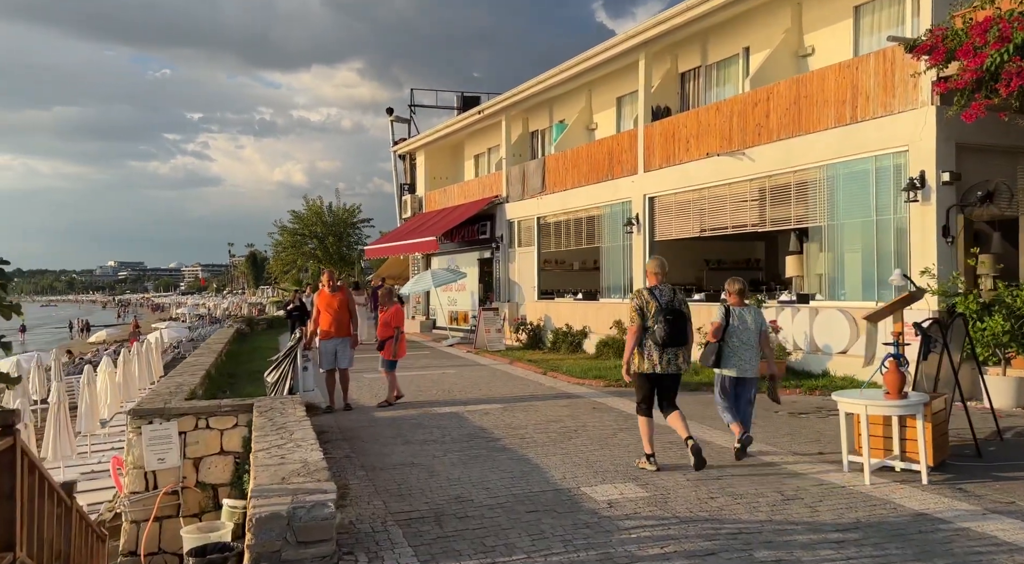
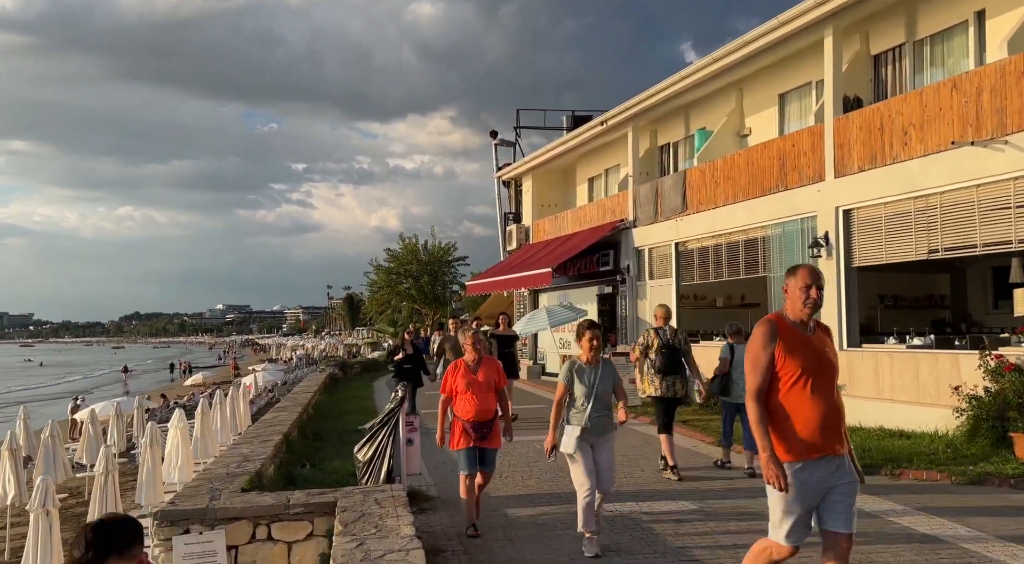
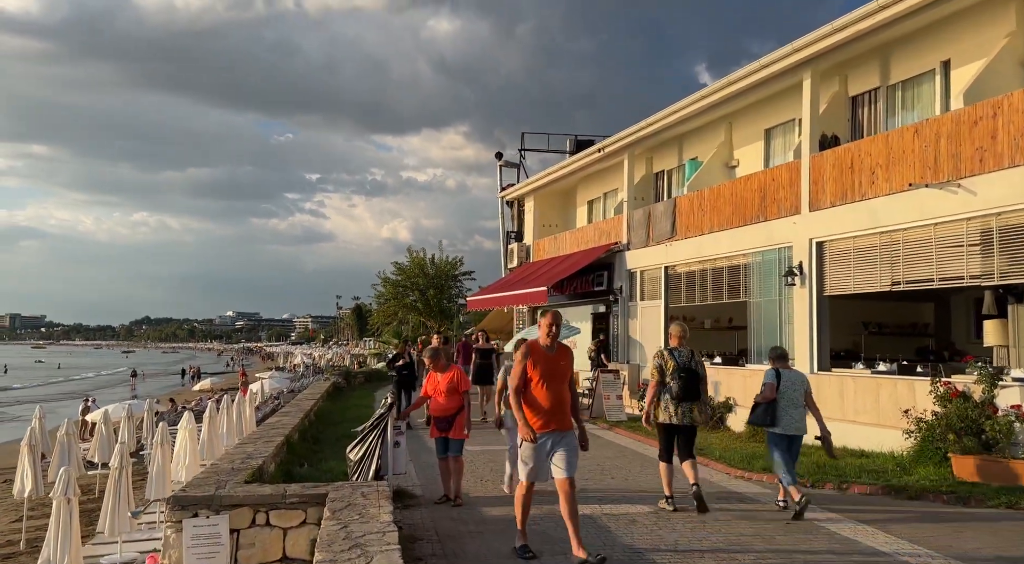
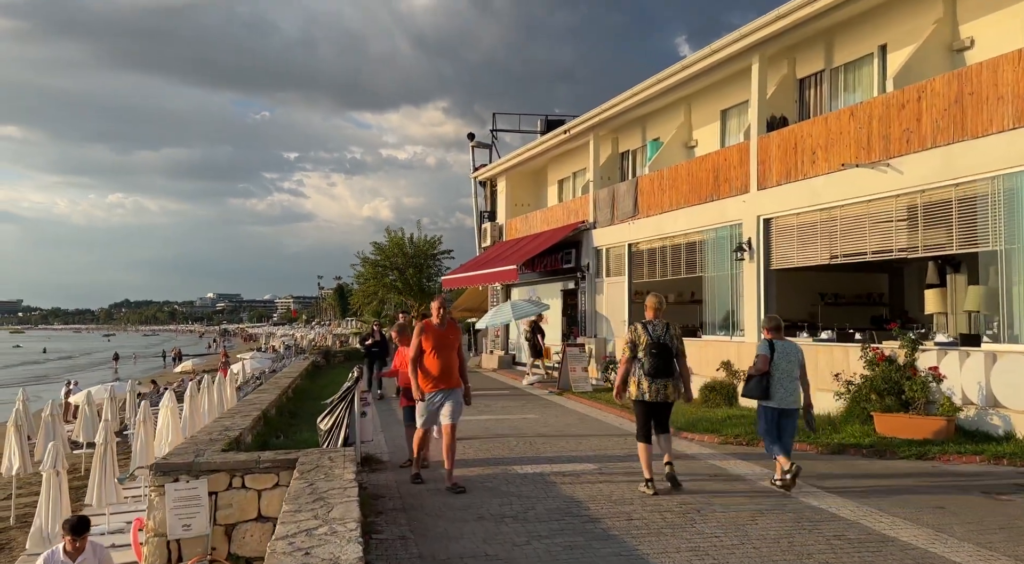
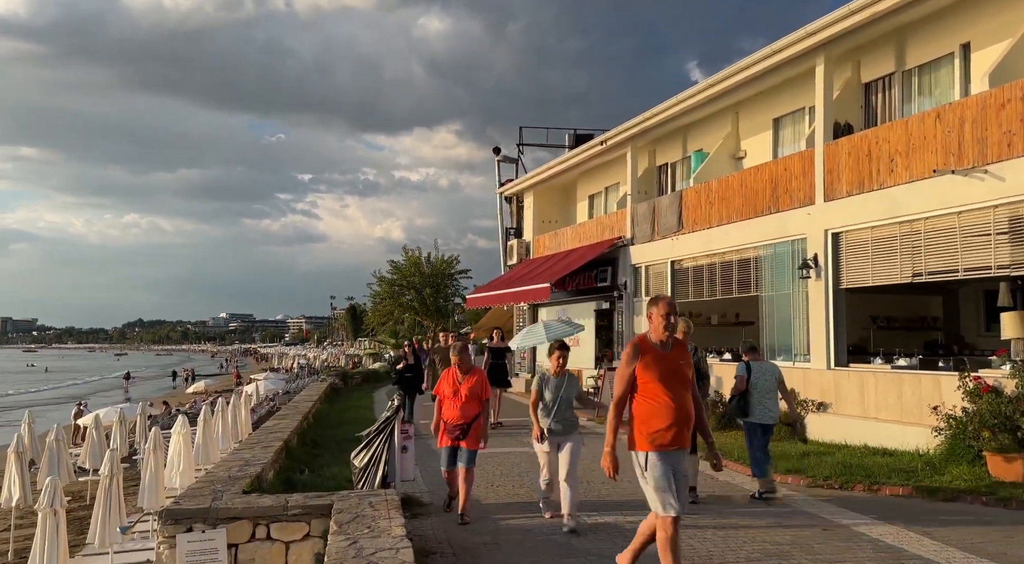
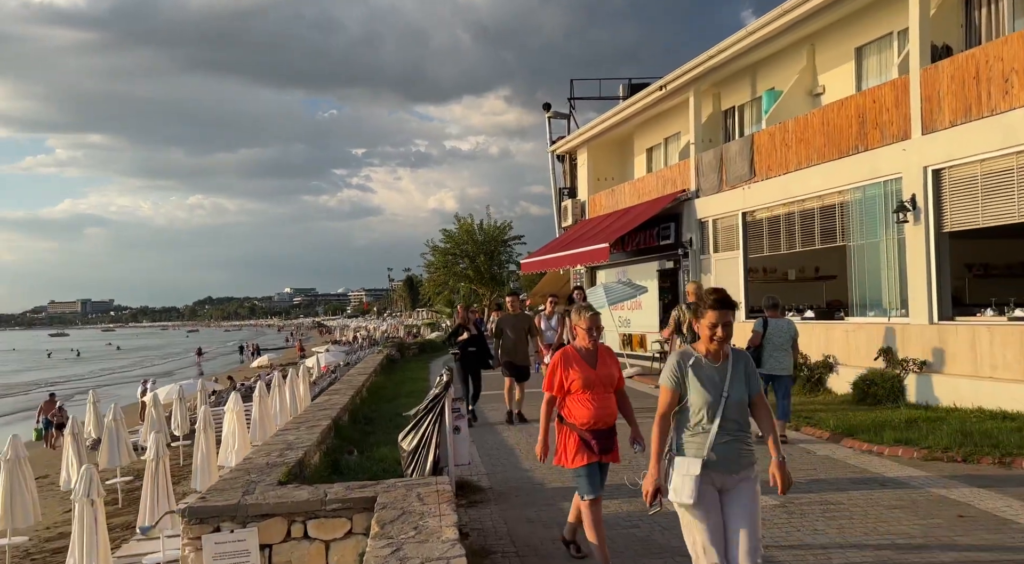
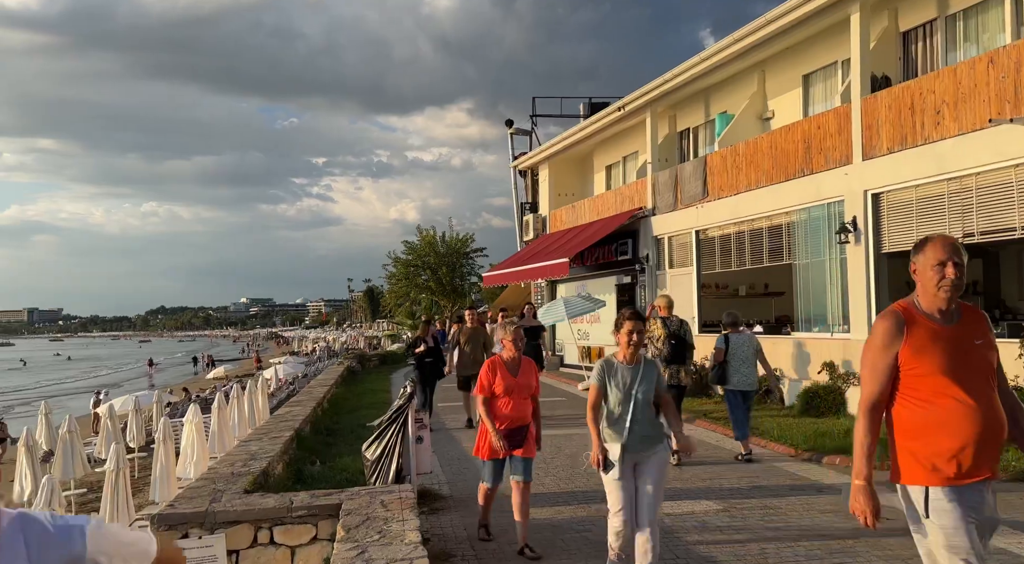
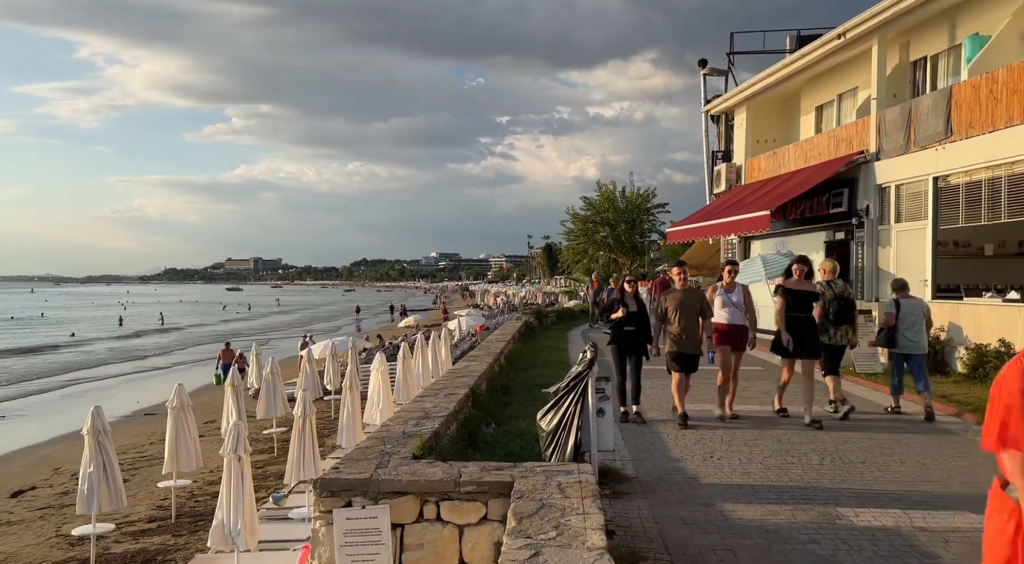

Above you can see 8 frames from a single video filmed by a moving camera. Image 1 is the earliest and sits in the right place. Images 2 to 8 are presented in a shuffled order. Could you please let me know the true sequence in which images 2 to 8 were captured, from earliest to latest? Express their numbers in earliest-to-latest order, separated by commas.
4, 3, 5, 2, 7, 6, 8
